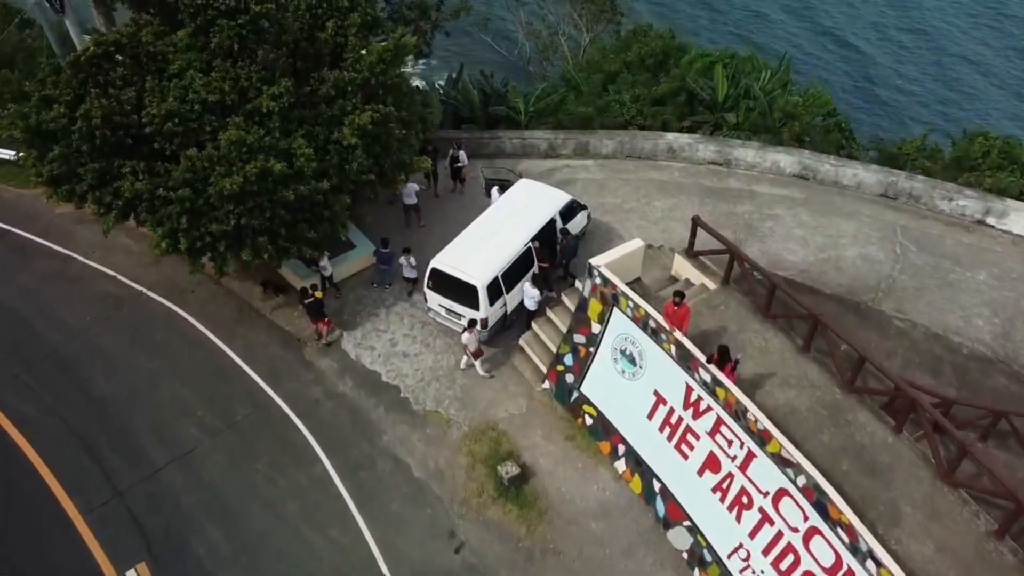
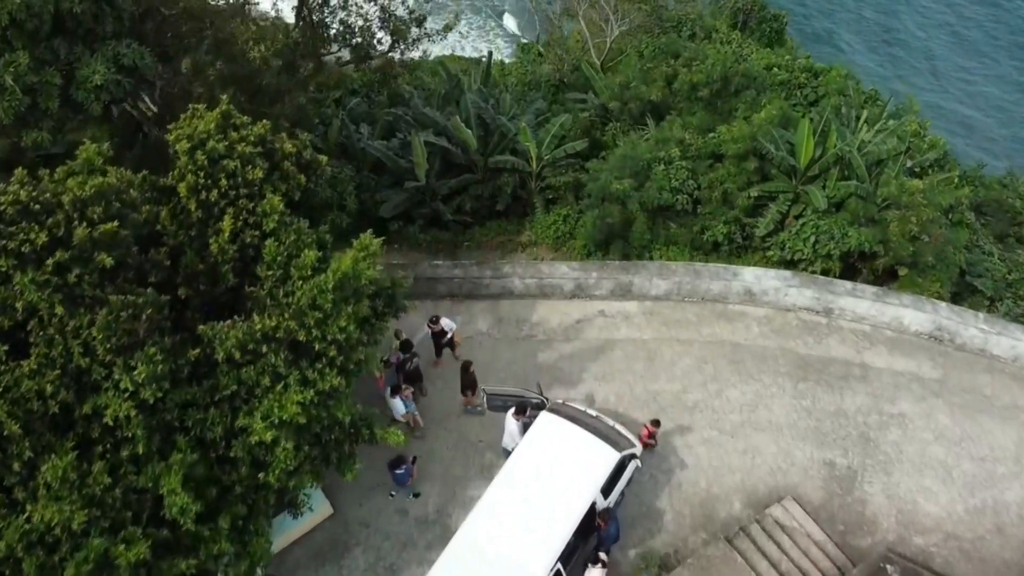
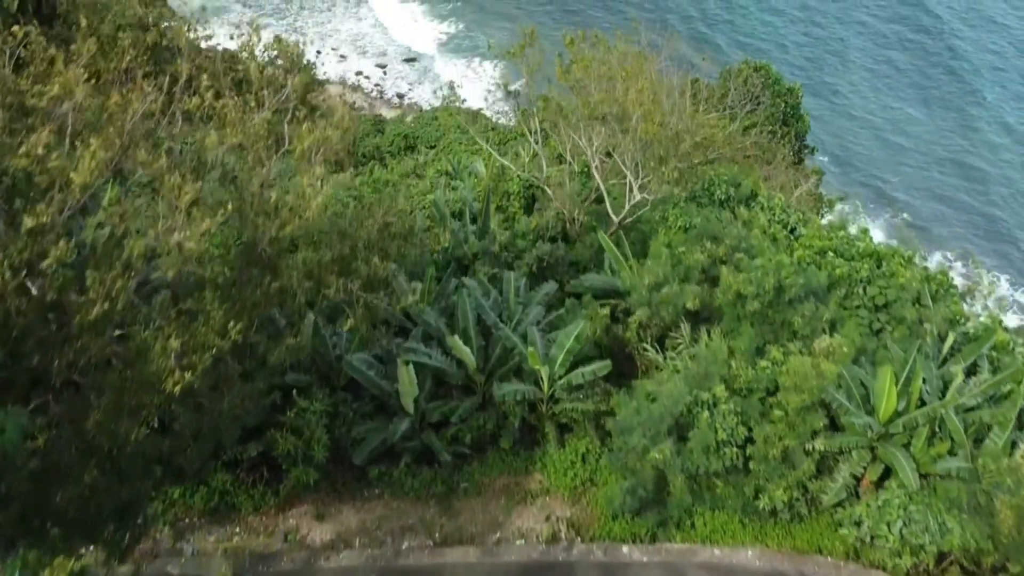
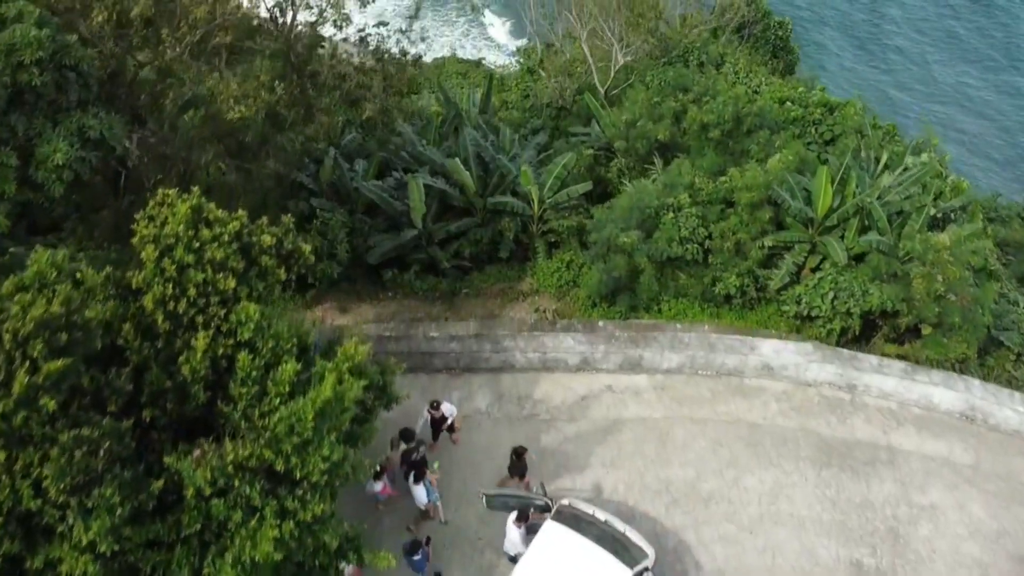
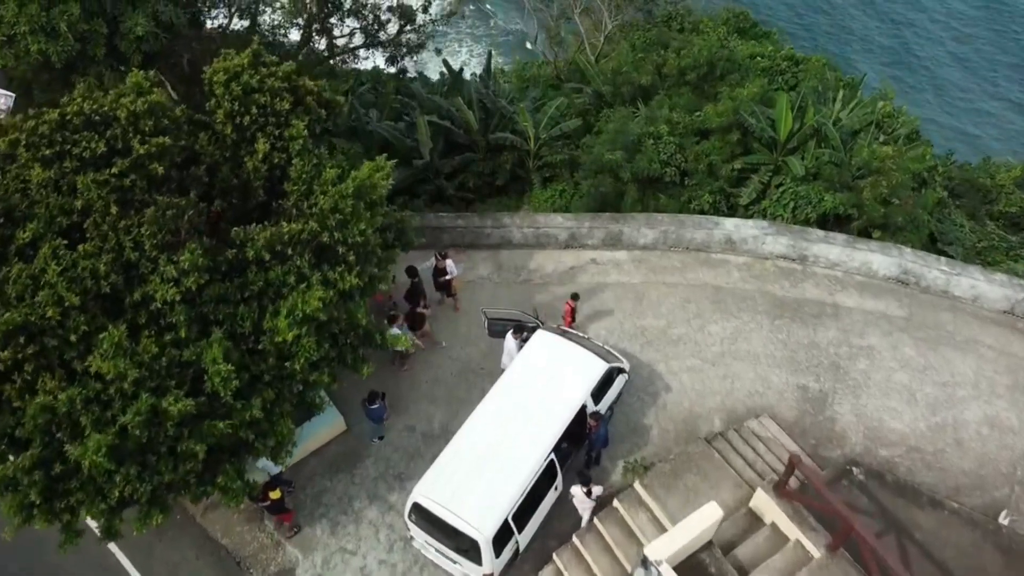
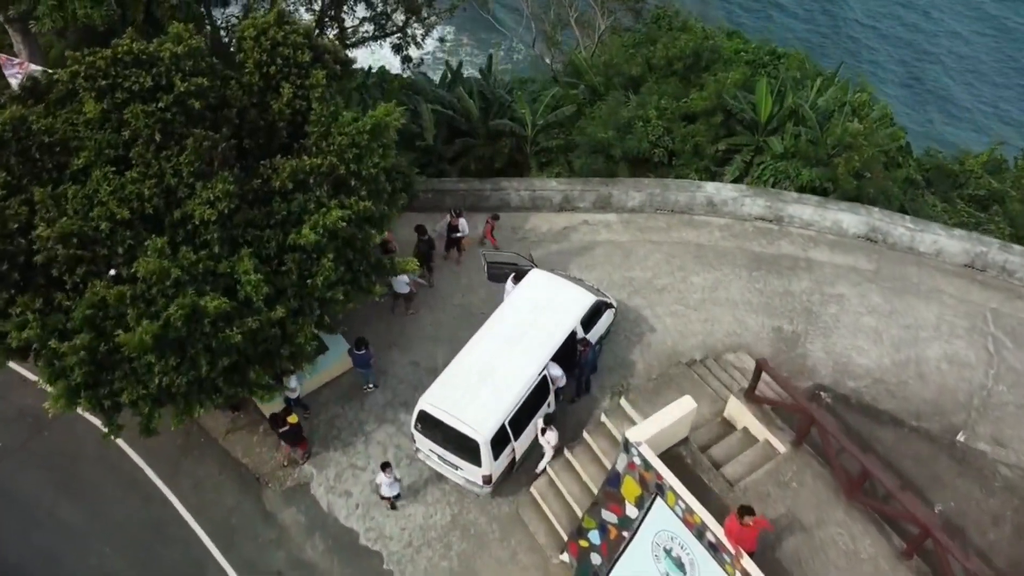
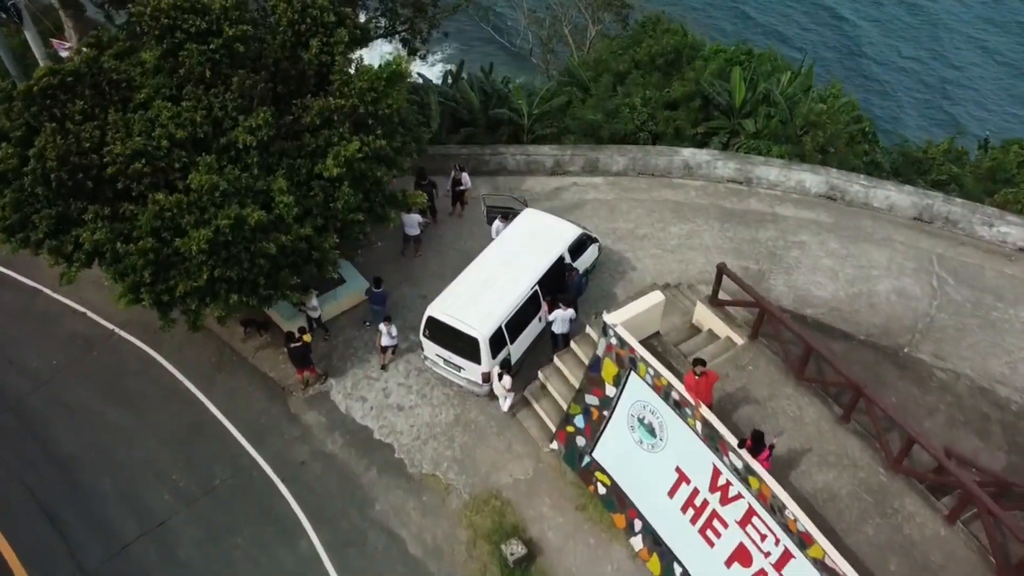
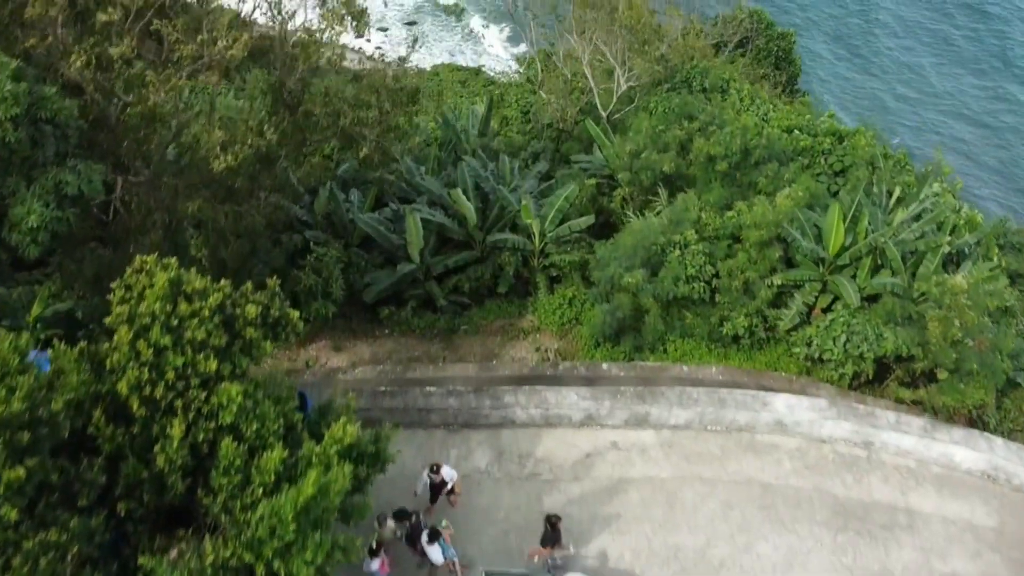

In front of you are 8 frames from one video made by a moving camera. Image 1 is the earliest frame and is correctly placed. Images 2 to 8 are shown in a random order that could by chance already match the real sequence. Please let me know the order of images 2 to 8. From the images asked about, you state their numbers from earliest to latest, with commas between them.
7, 6, 5, 2, 4, 8, 3
